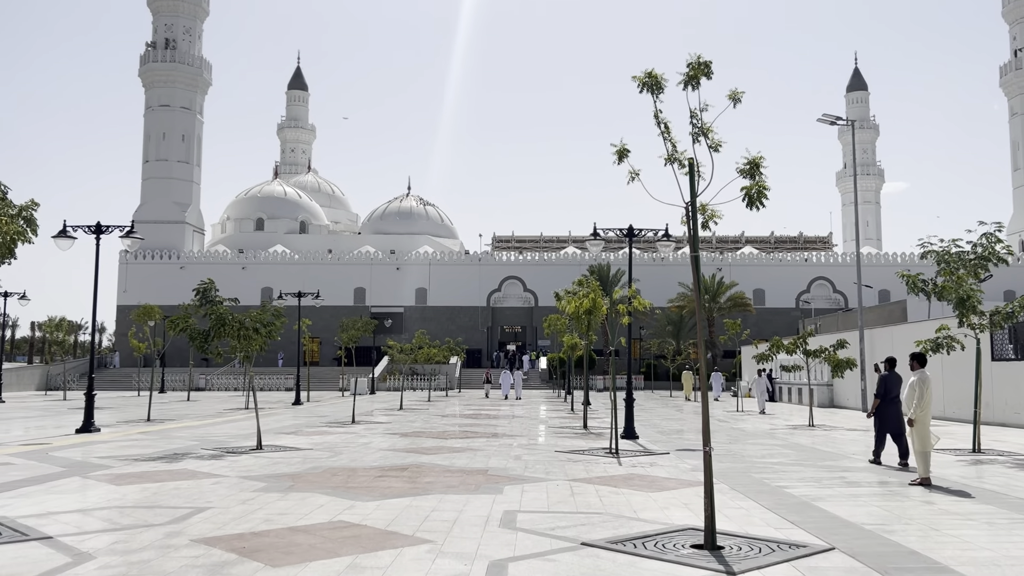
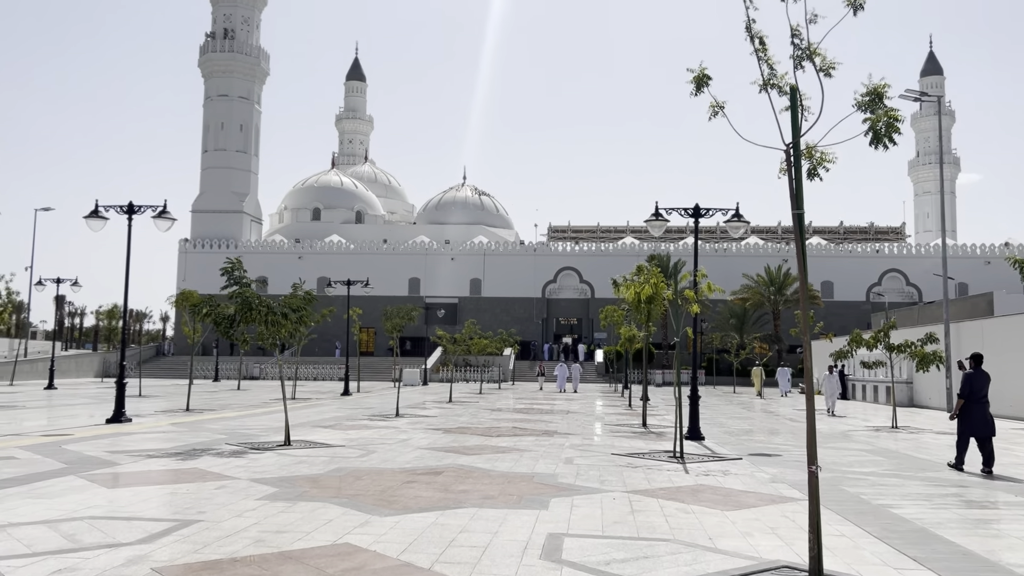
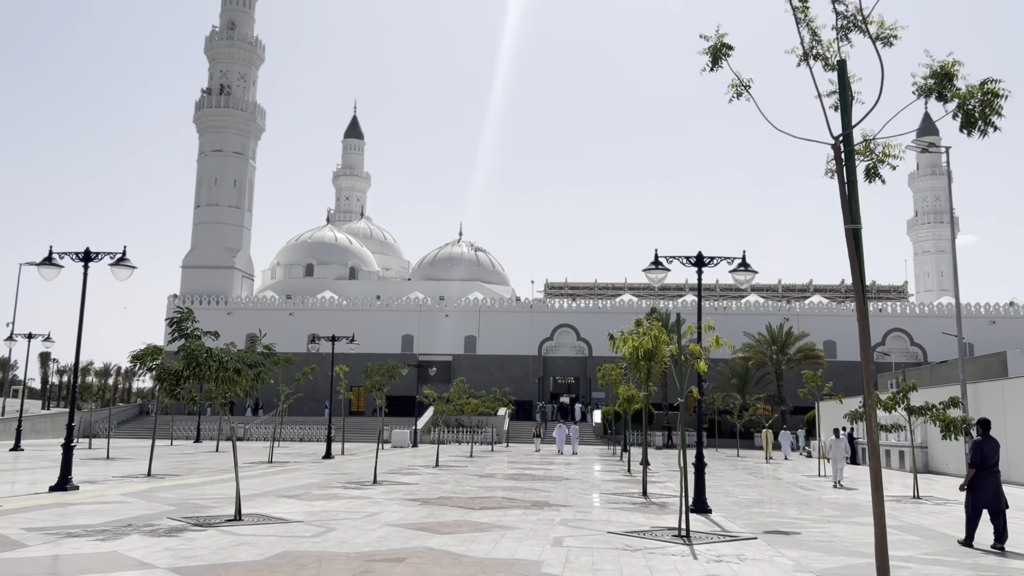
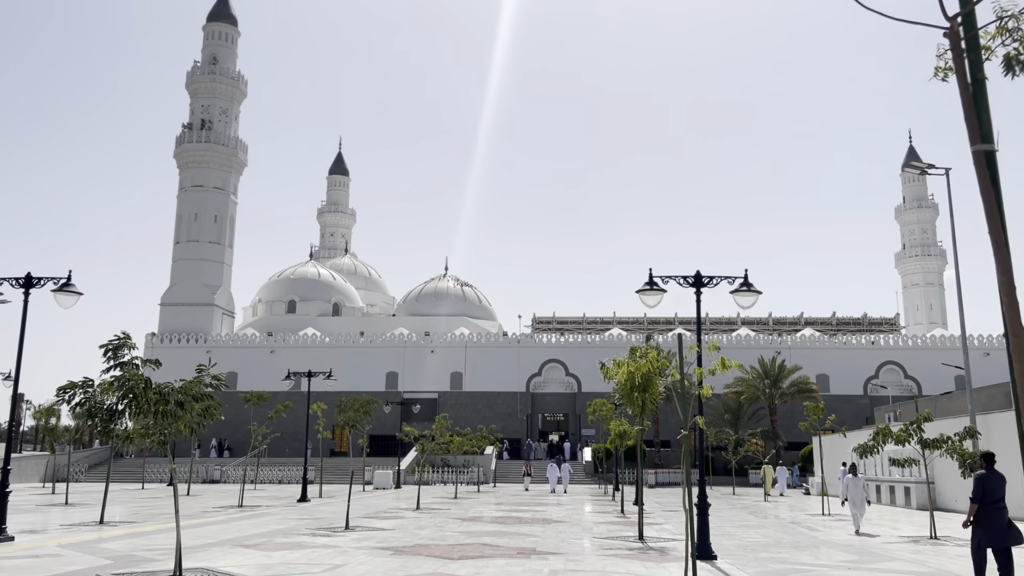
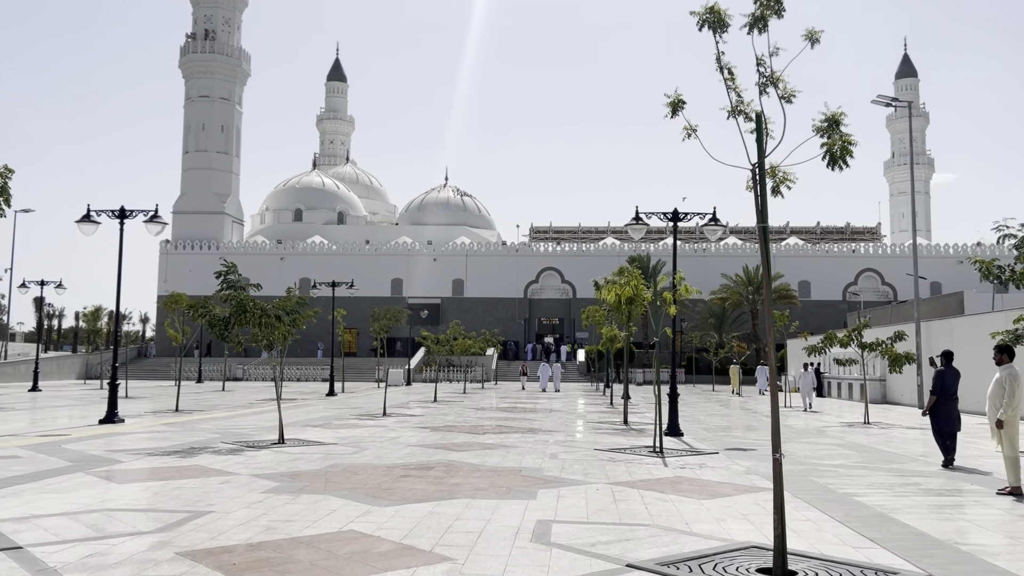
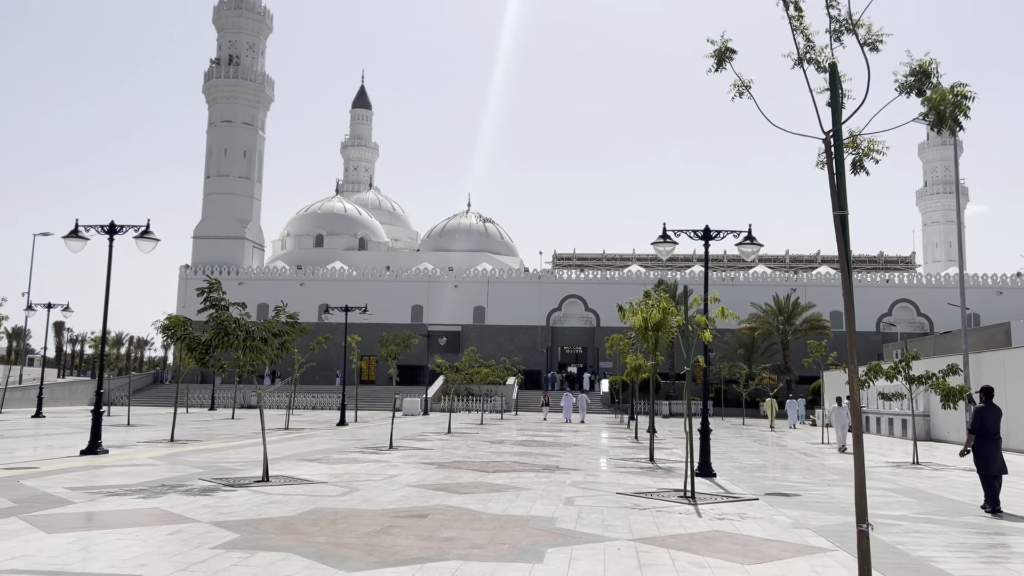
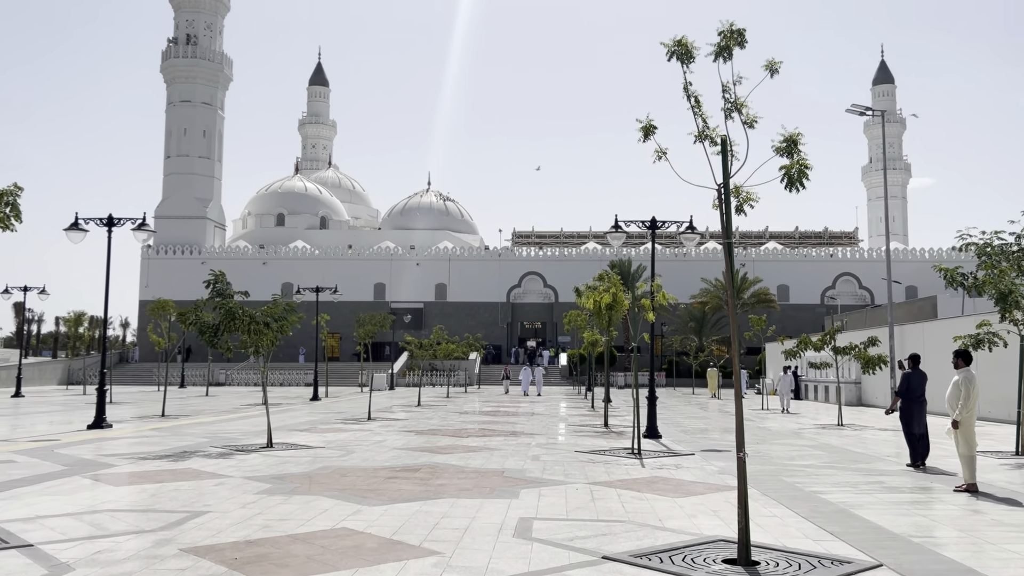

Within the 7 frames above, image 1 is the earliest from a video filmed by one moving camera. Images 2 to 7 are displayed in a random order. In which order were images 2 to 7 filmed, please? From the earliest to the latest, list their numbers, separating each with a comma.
7, 5, 2, 6, 3, 4
